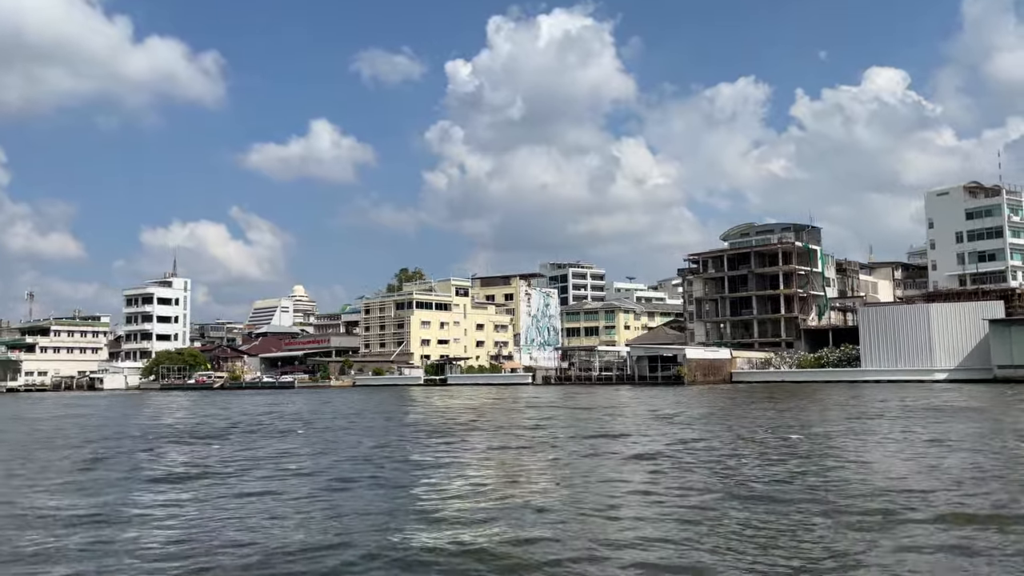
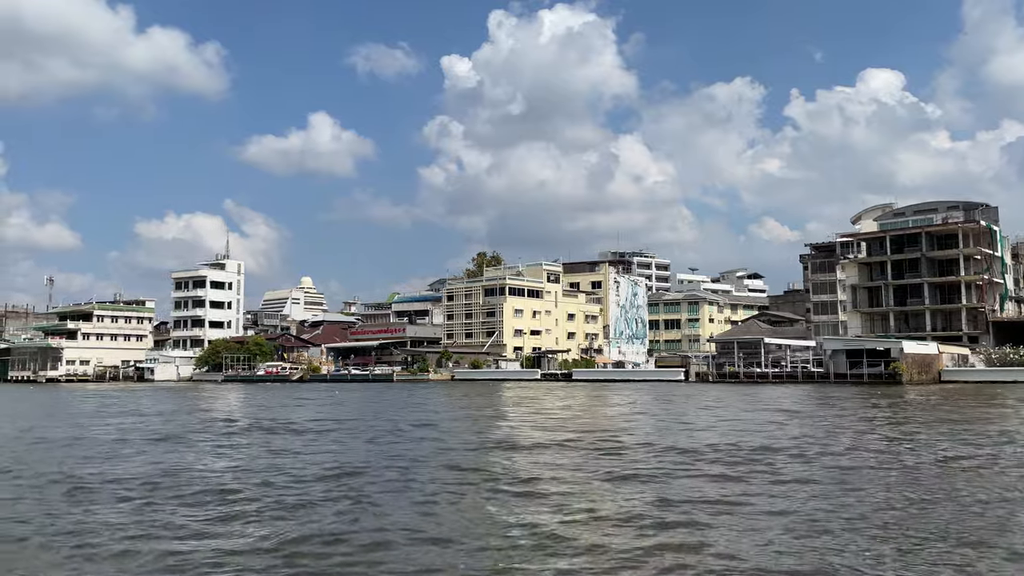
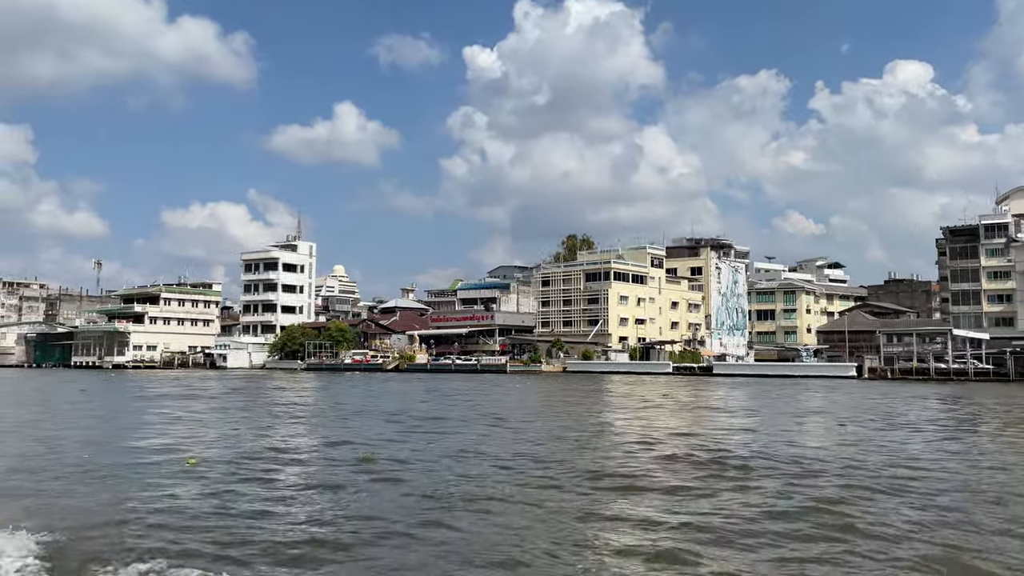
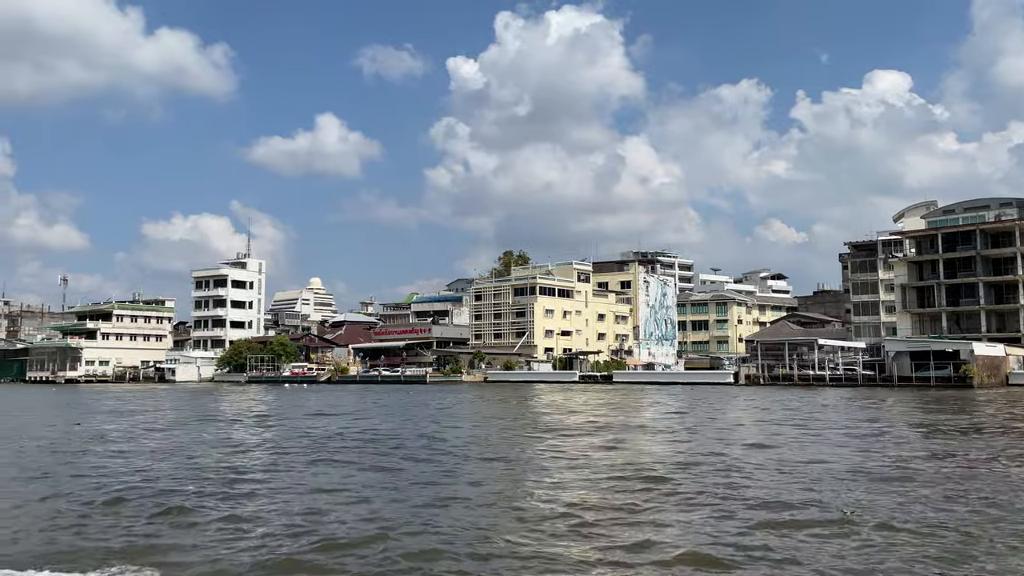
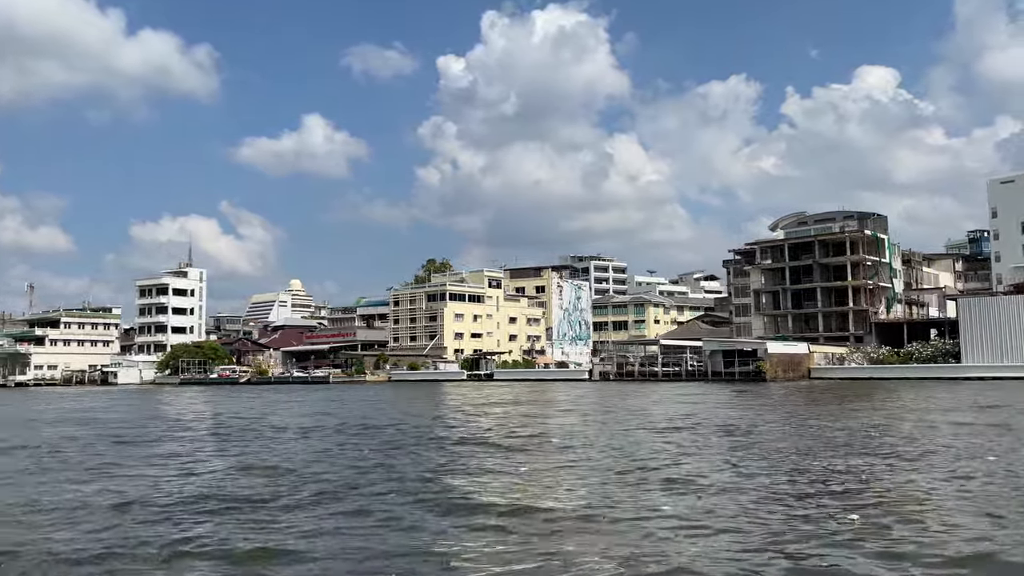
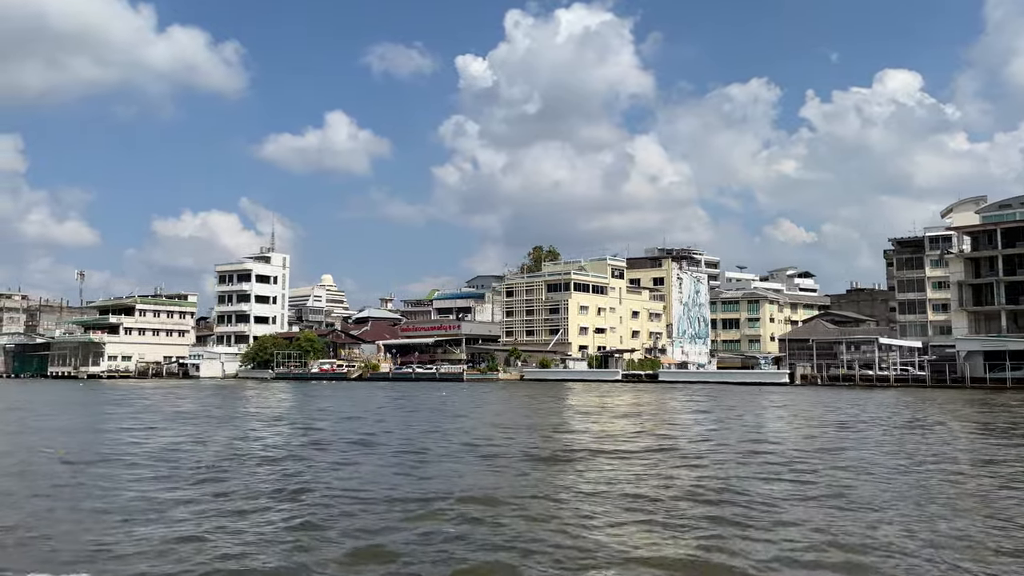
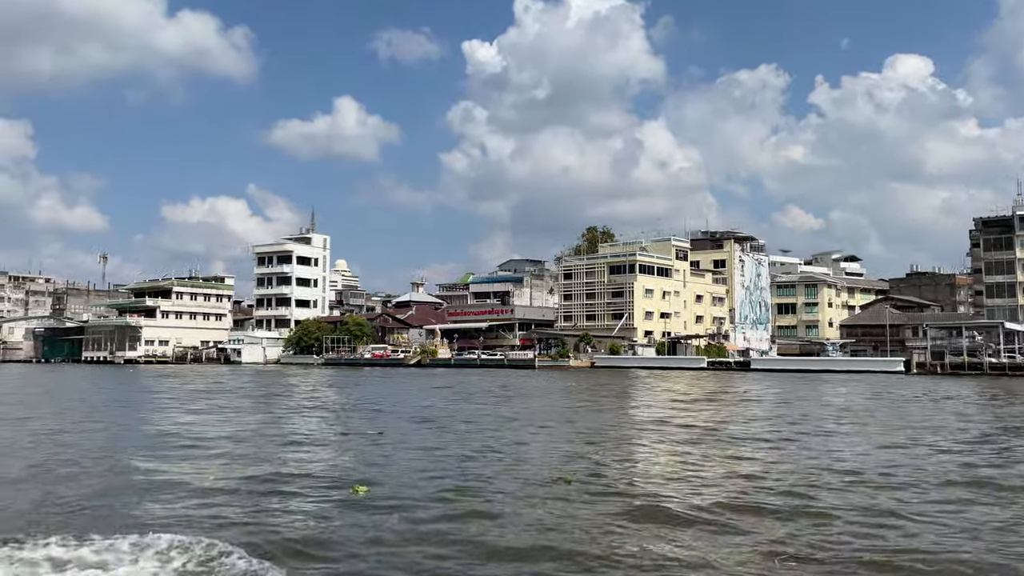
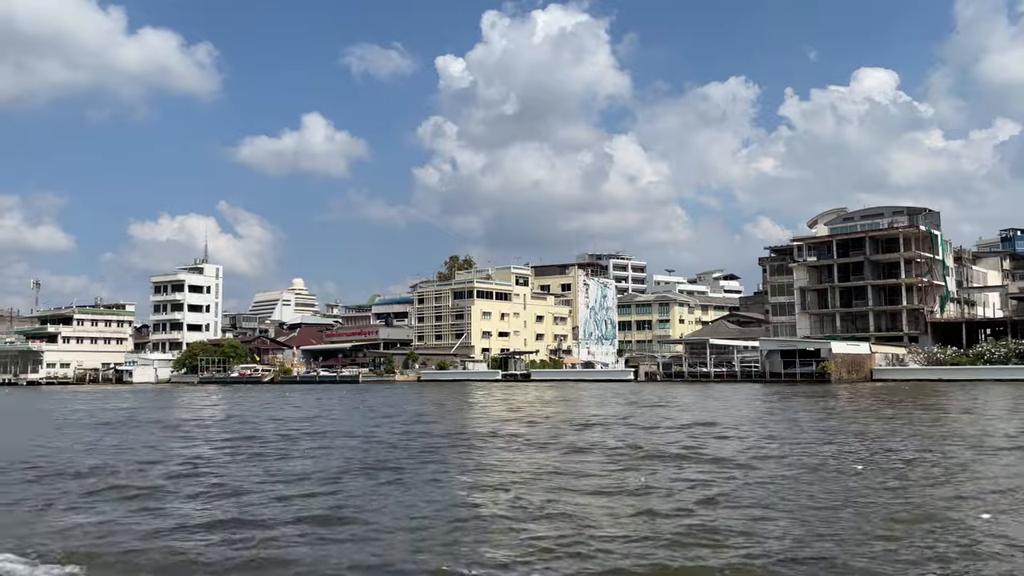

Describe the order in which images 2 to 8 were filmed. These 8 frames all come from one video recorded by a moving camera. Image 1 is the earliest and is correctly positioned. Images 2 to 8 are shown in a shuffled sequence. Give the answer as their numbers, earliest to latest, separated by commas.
5, 8, 2, 4, 6, 3, 7
